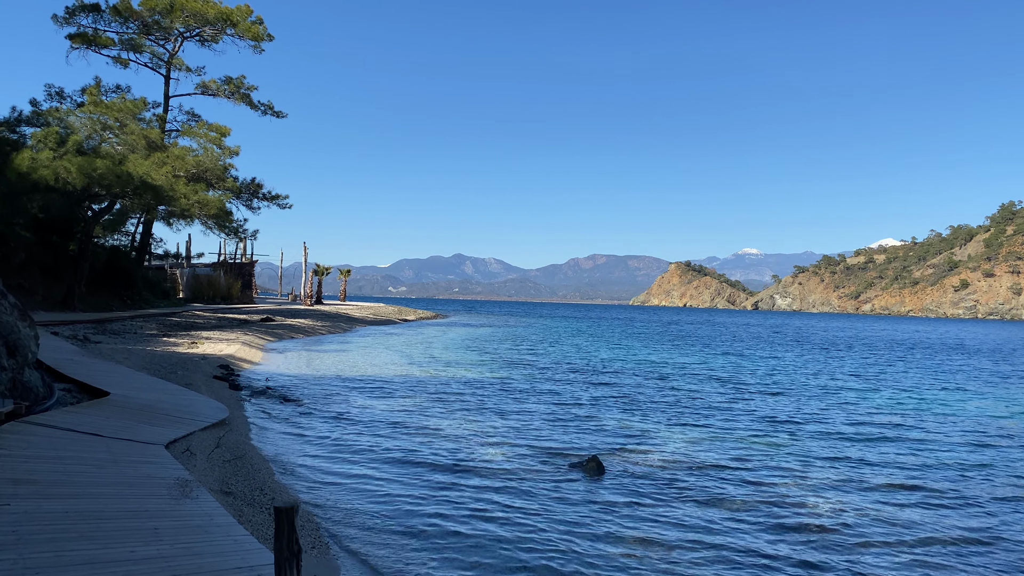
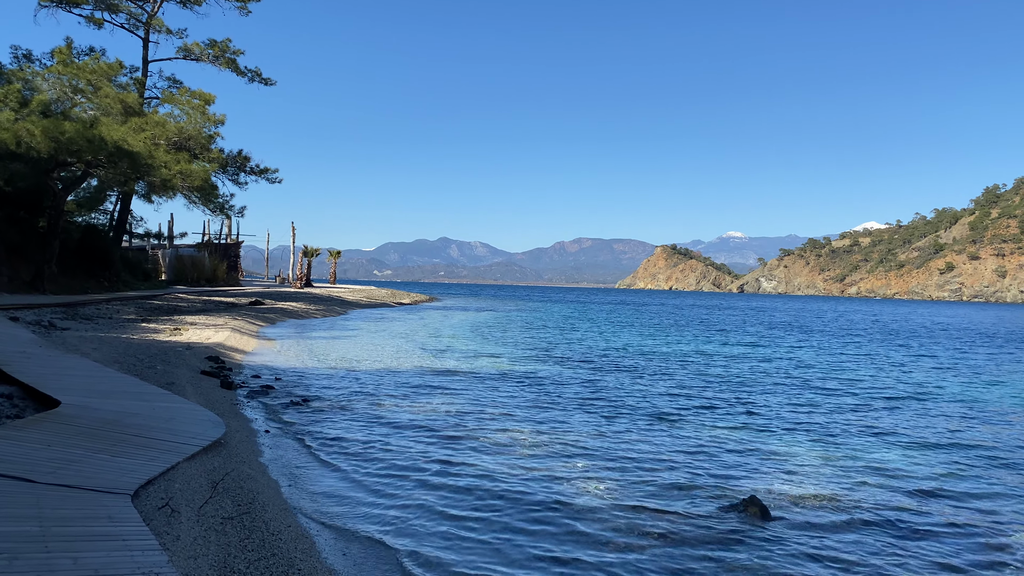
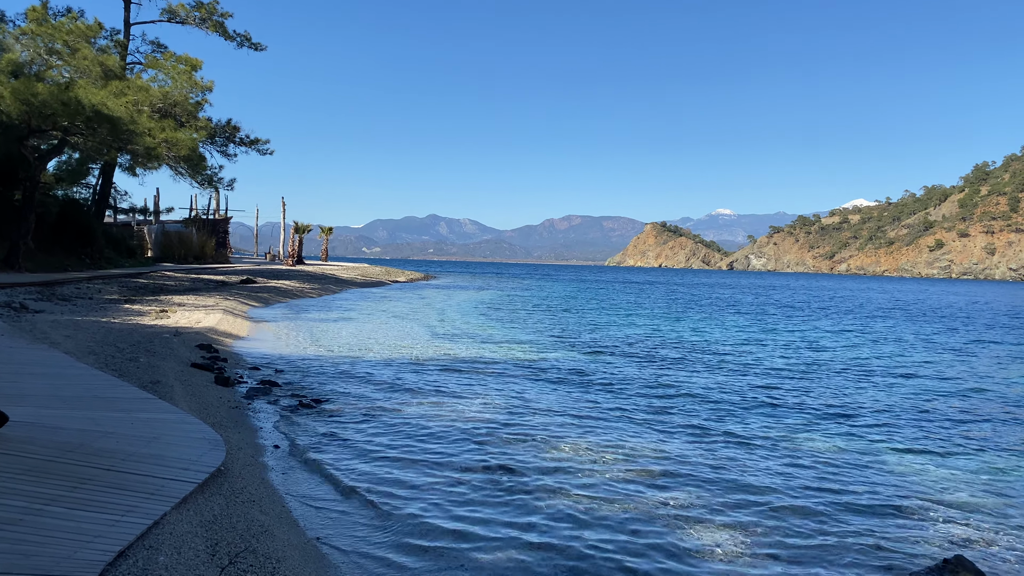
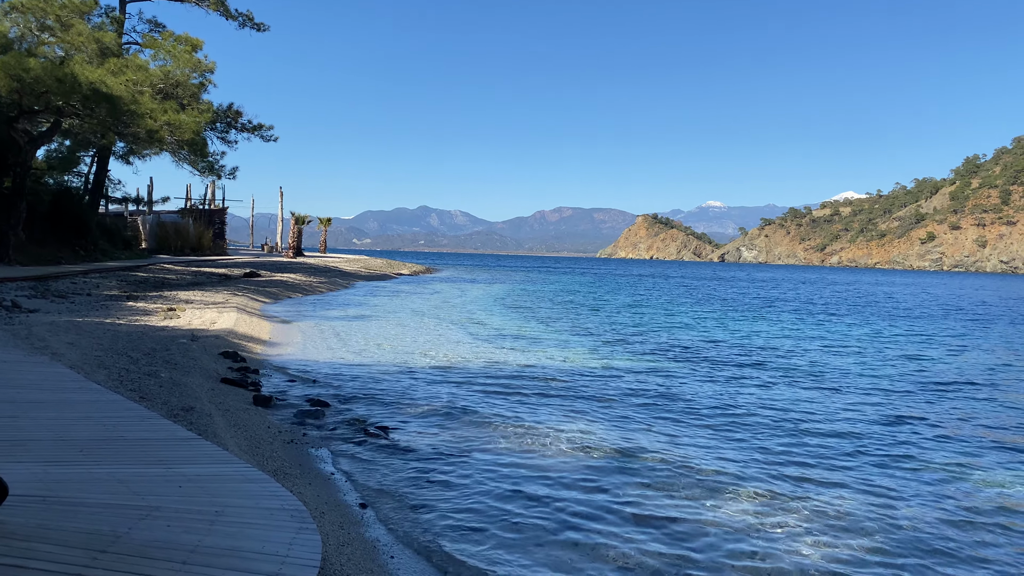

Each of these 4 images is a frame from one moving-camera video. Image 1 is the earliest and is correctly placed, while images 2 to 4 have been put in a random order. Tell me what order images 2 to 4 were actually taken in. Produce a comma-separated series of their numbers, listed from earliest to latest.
2, 3, 4
